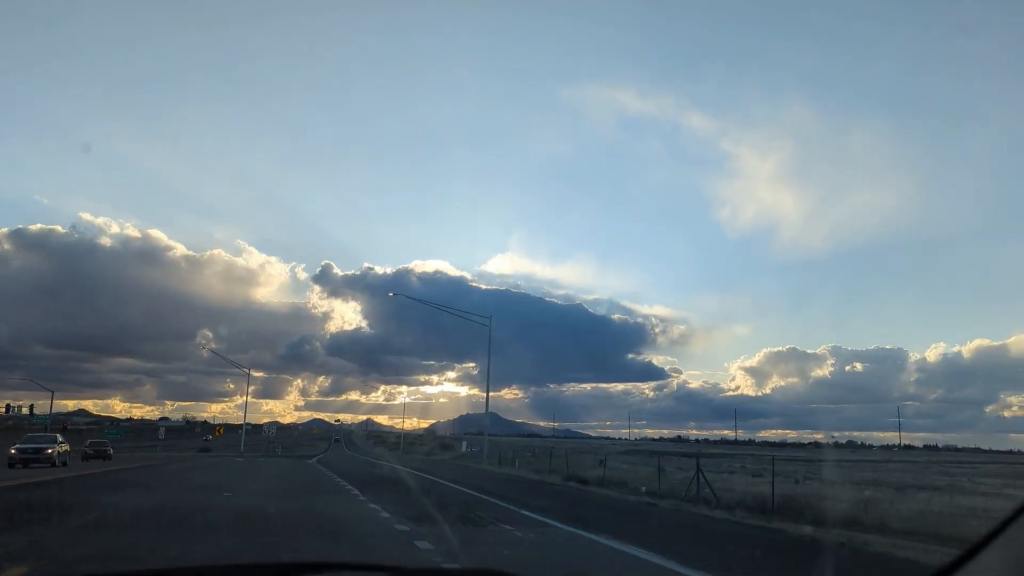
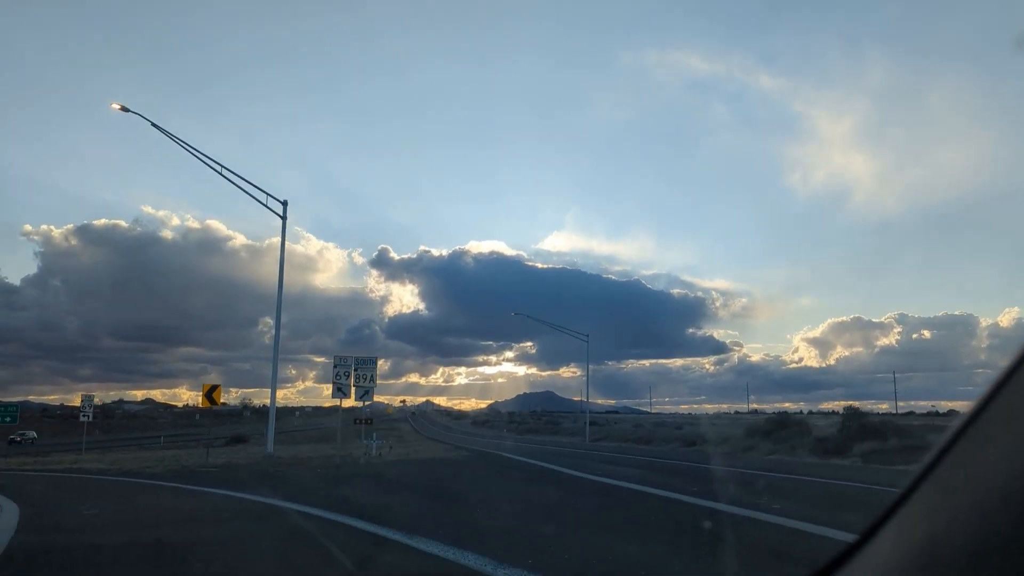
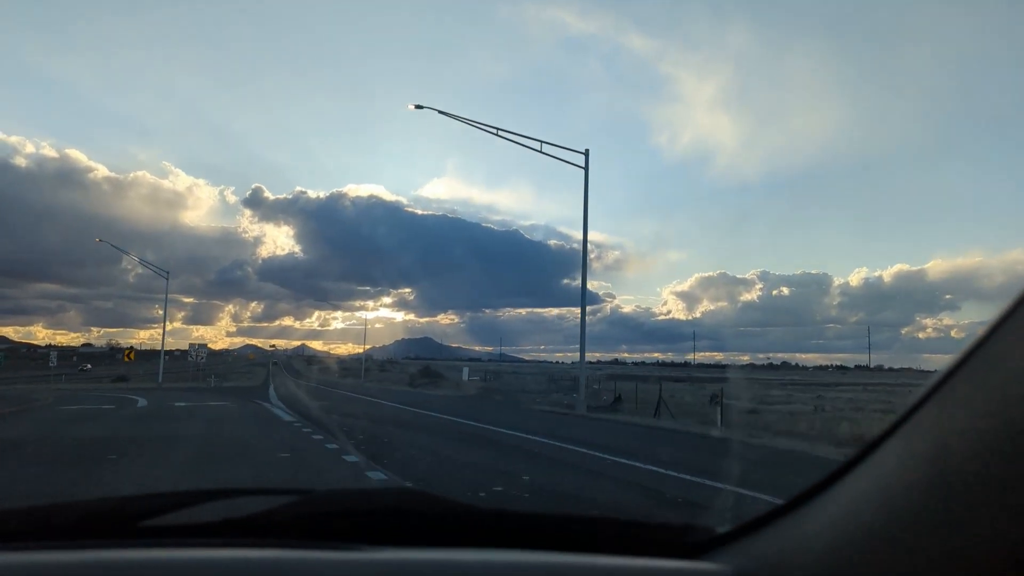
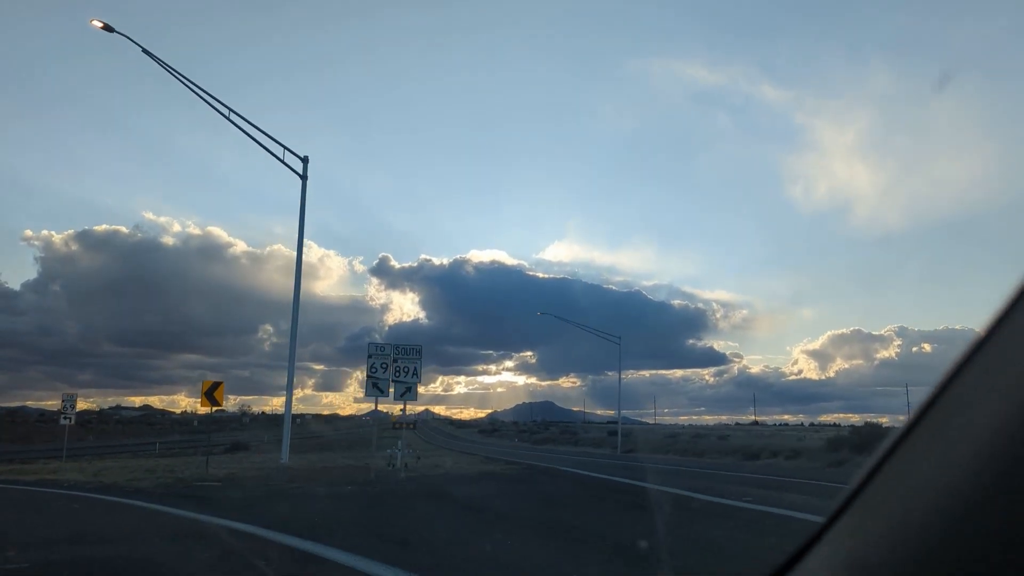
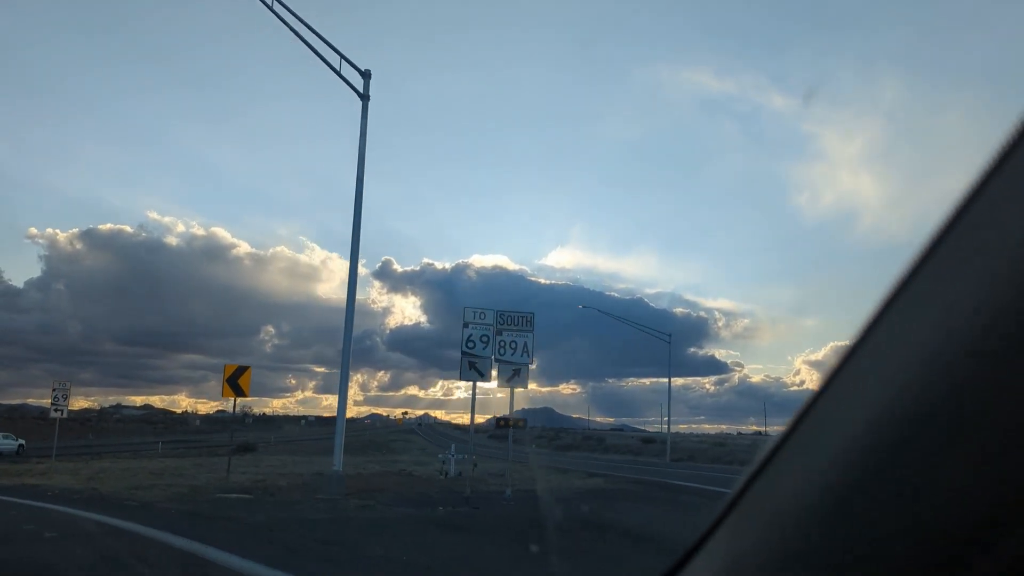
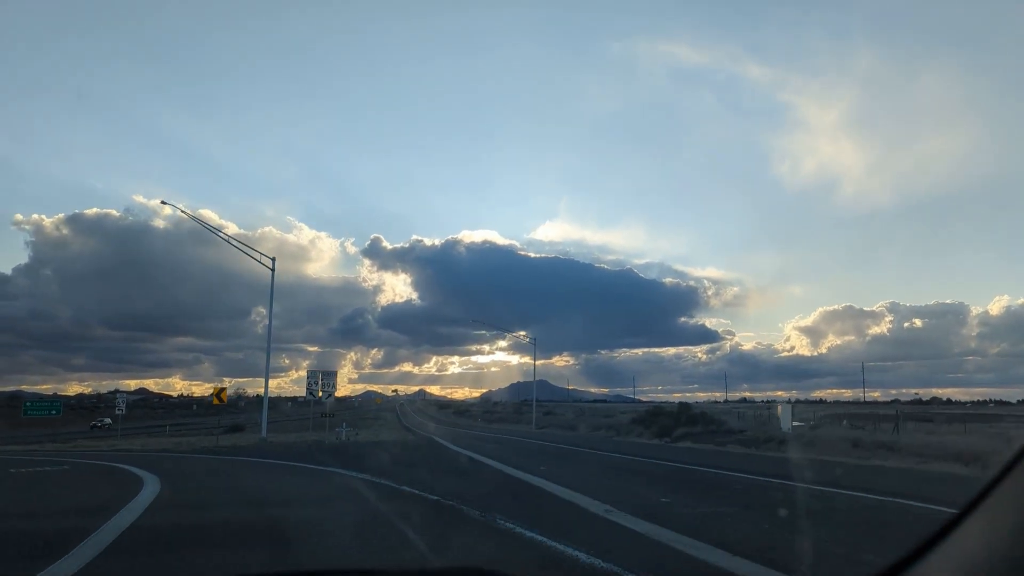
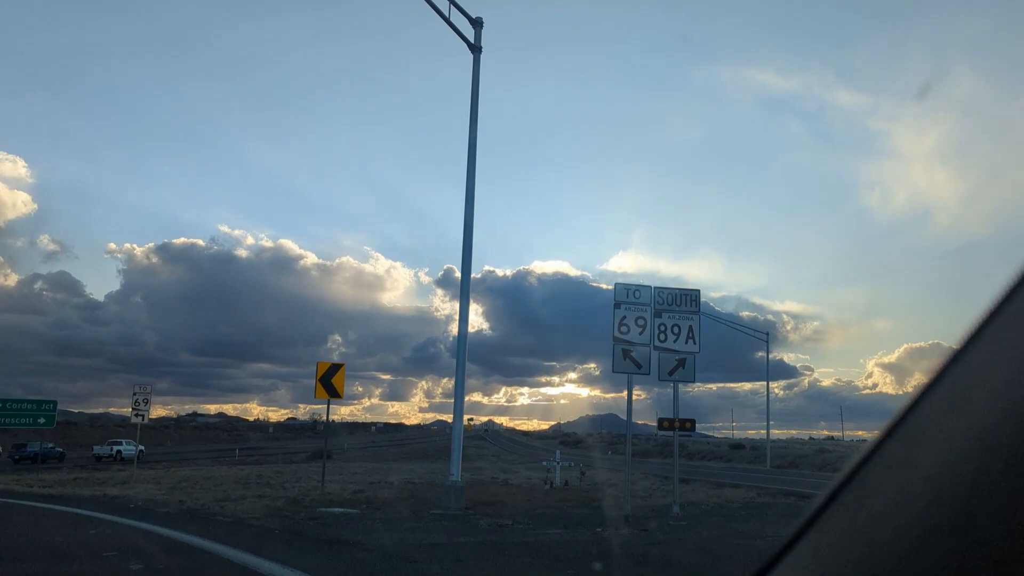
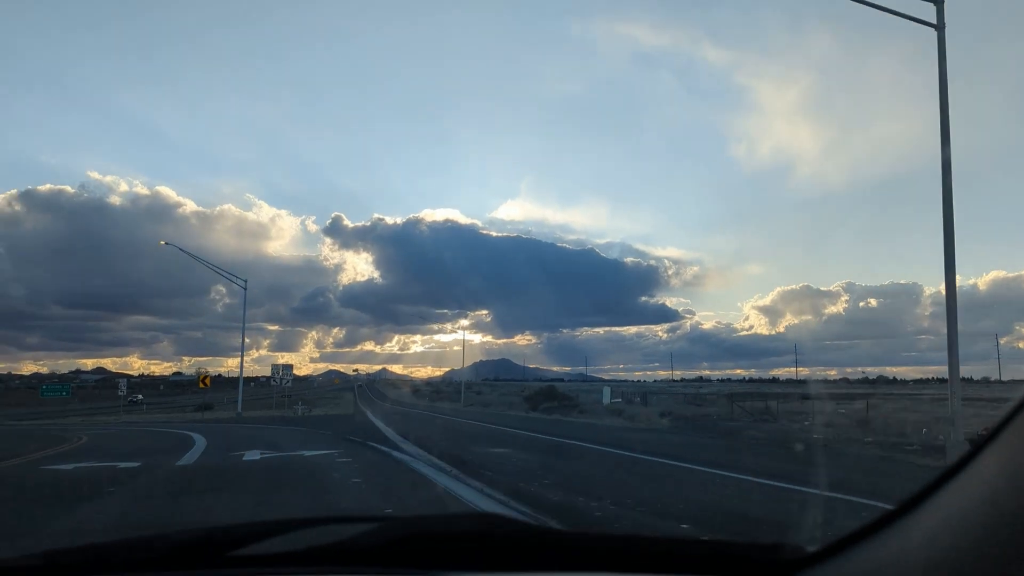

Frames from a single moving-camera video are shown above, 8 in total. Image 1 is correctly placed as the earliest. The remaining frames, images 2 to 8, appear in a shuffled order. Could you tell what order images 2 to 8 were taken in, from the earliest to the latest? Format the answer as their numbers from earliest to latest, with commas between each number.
3, 8, 6, 2, 4, 5, 7
